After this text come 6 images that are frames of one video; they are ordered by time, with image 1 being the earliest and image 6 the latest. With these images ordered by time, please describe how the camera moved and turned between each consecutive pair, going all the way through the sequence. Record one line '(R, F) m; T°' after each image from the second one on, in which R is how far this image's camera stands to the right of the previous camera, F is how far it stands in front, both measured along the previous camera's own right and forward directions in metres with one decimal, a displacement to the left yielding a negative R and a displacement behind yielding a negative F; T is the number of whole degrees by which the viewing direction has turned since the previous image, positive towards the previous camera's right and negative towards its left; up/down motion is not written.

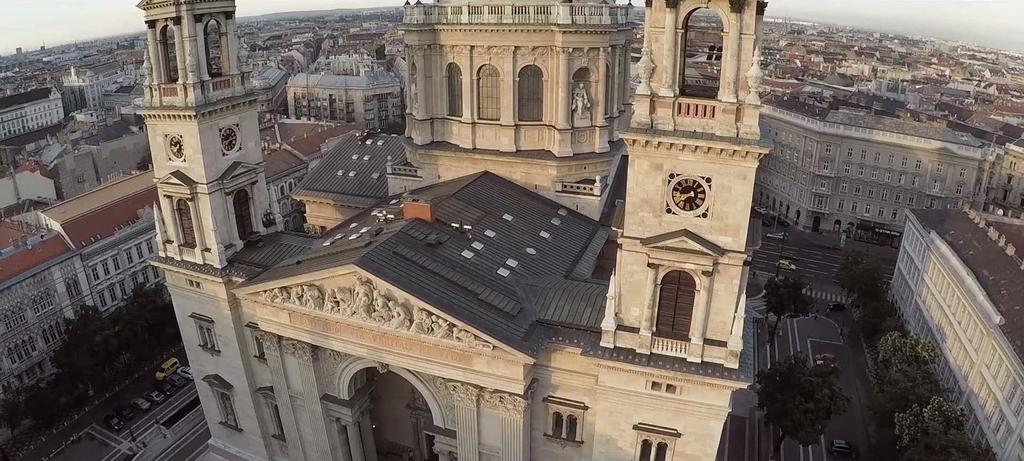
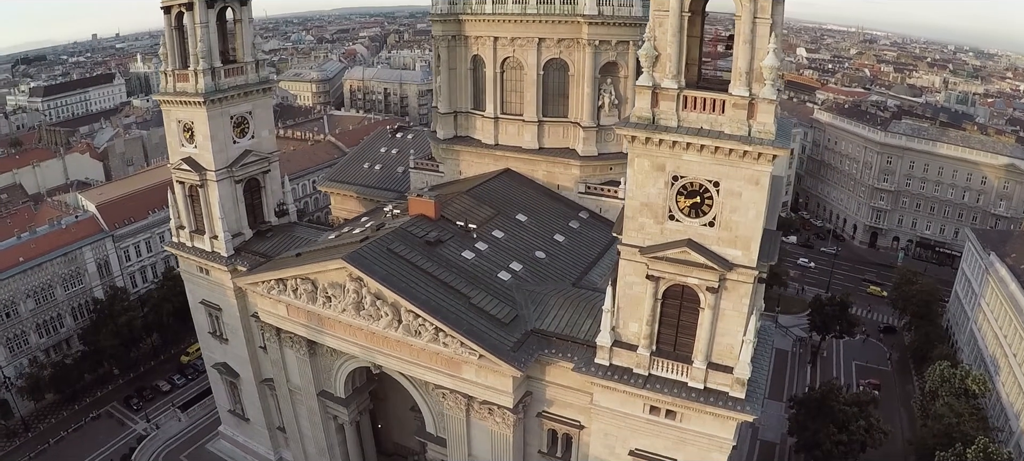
(+1.9, +2.1) m; -4°
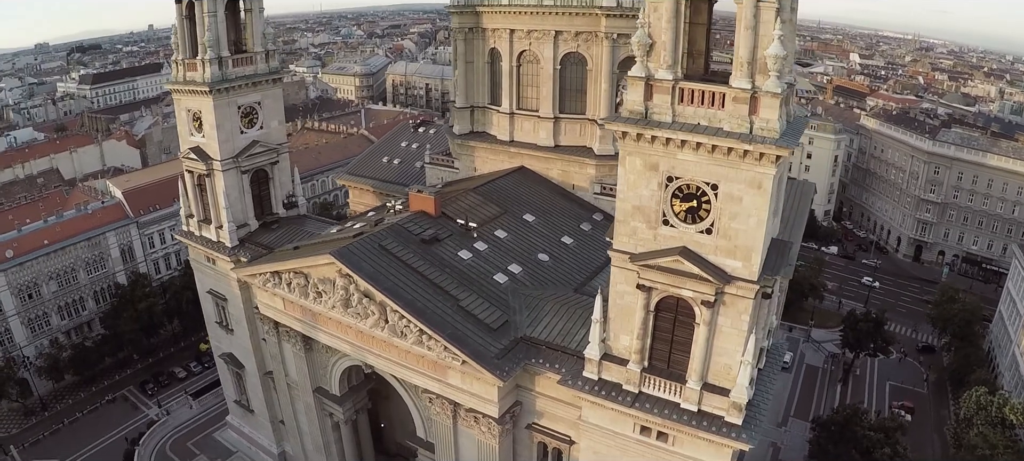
(+1.6, +1.6) m; -3°
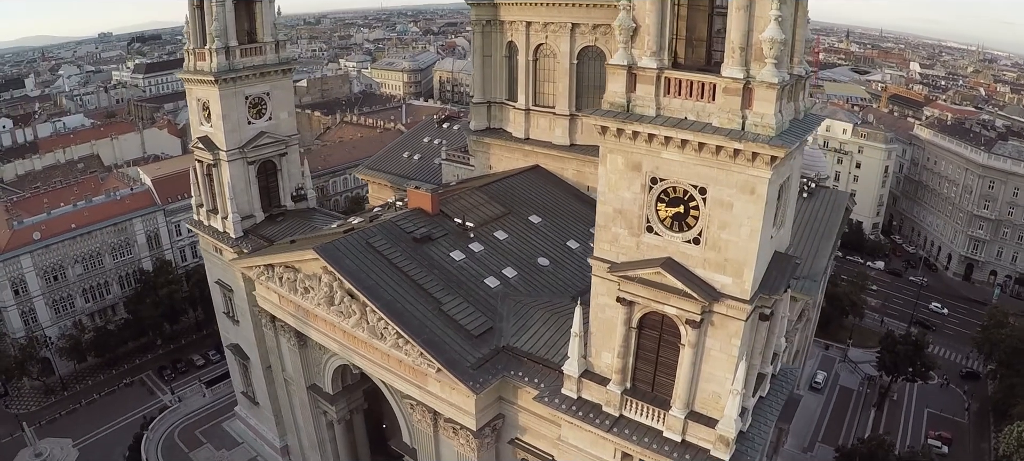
(+1.9, +1.8) m; -4°
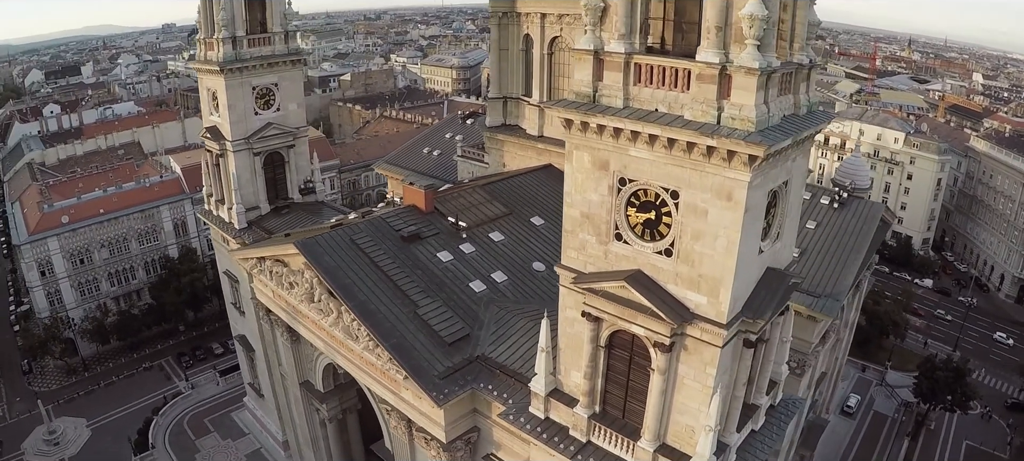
(+2.0, +1.7) m; -4°
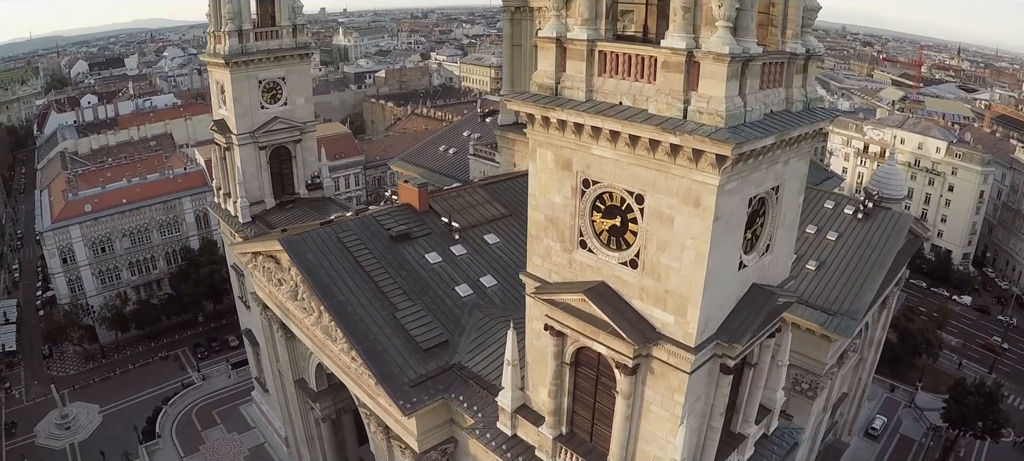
(+1.5, +1.2) m; -3°
